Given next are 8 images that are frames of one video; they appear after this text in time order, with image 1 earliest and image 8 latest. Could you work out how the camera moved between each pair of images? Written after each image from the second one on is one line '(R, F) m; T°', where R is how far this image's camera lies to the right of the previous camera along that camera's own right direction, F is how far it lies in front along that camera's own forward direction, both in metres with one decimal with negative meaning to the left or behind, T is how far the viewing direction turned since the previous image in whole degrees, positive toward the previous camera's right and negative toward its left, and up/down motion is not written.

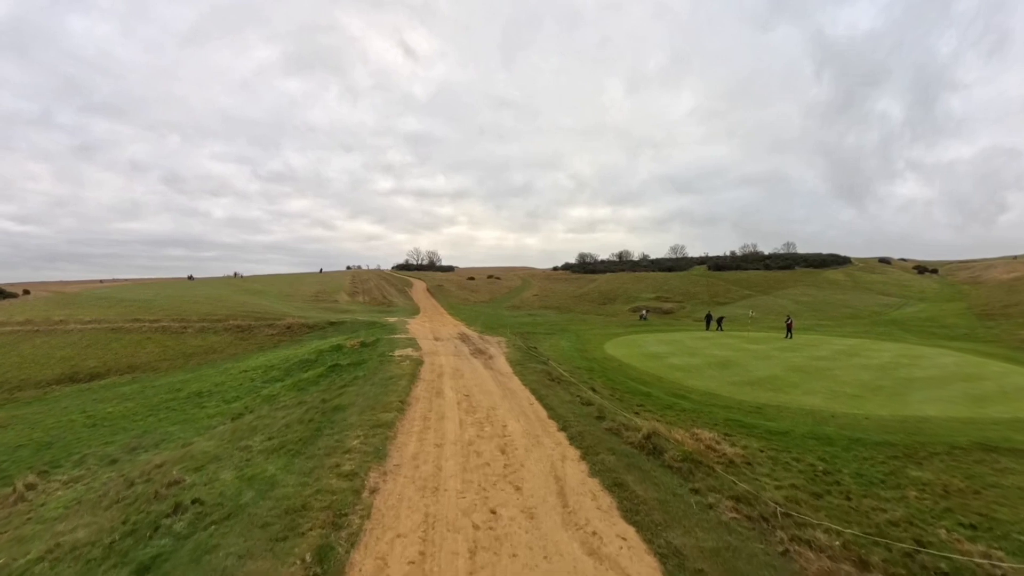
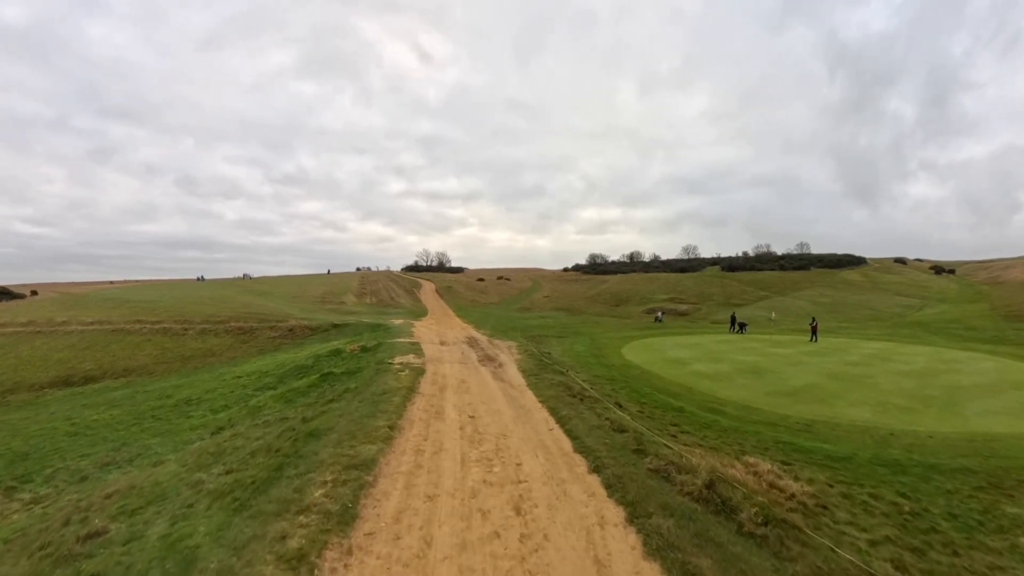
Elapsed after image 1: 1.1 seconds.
(-0.1, +2.2) m; -1°
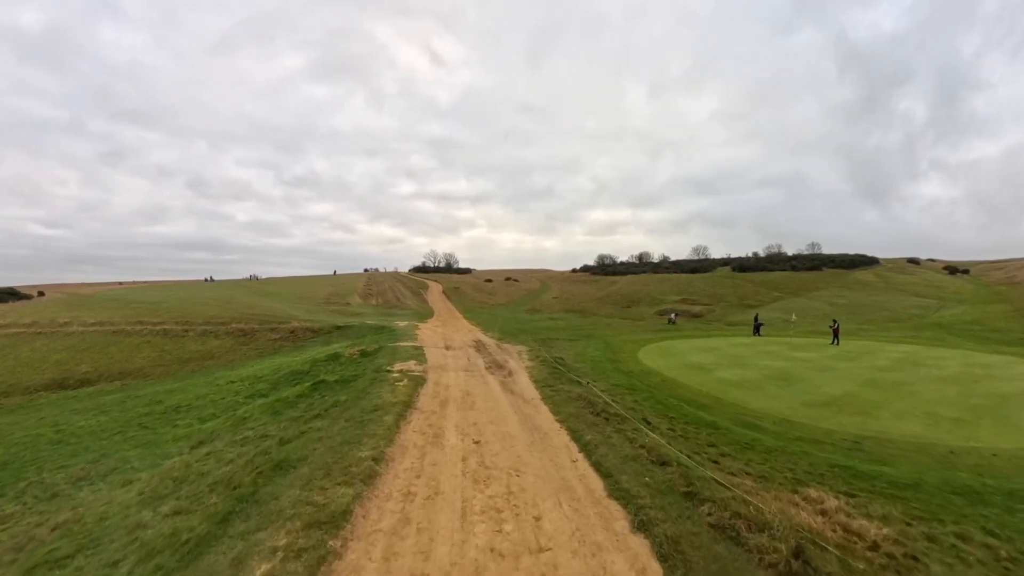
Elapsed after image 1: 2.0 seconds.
(-0.1, +1.8) m; -1°
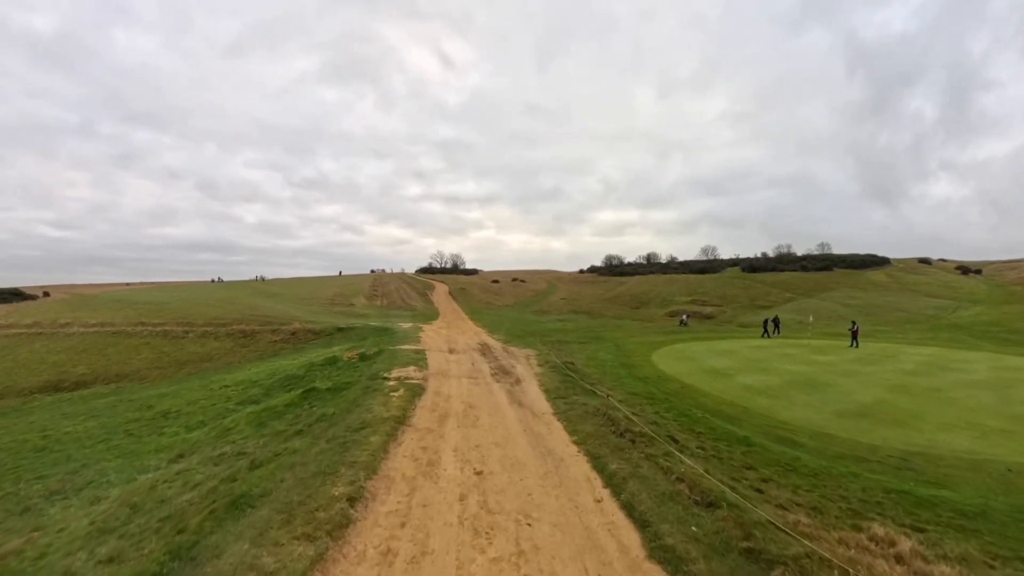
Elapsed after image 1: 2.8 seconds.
(0.0, +1.5) m; -1°
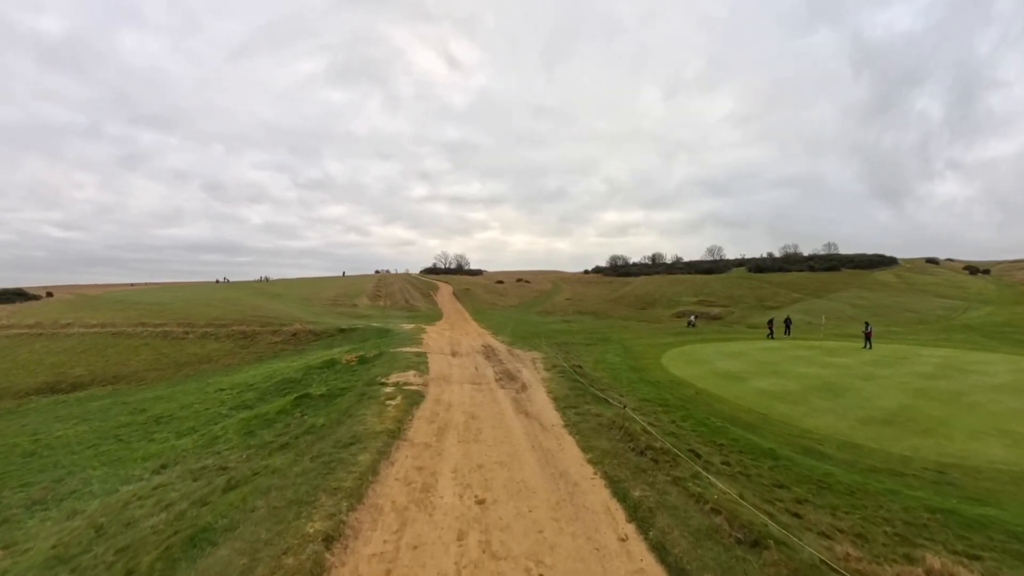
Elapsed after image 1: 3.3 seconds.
(0.0, +1.0) m; -1°
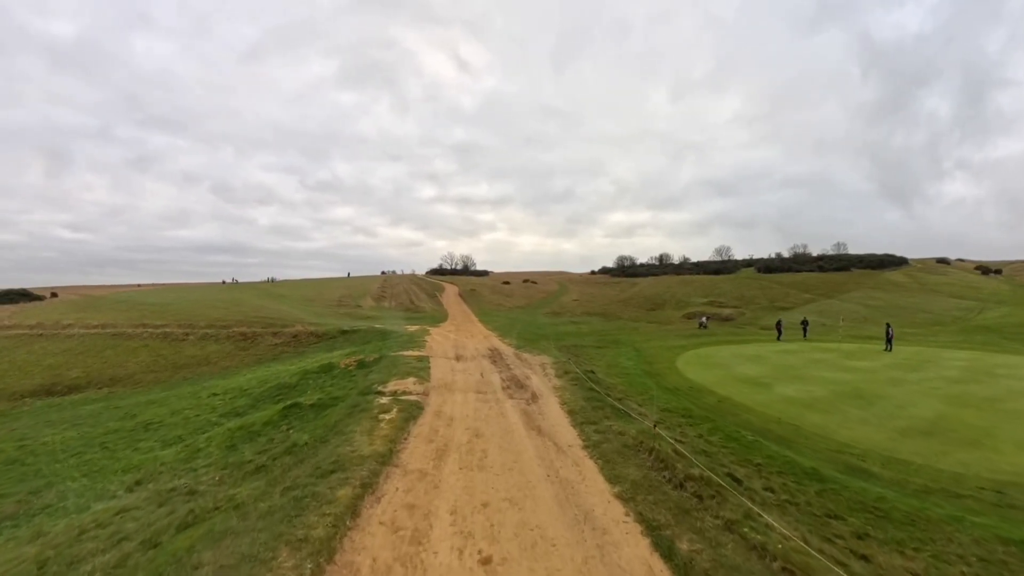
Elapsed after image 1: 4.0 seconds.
(-0.1, +1.3) m; -1°
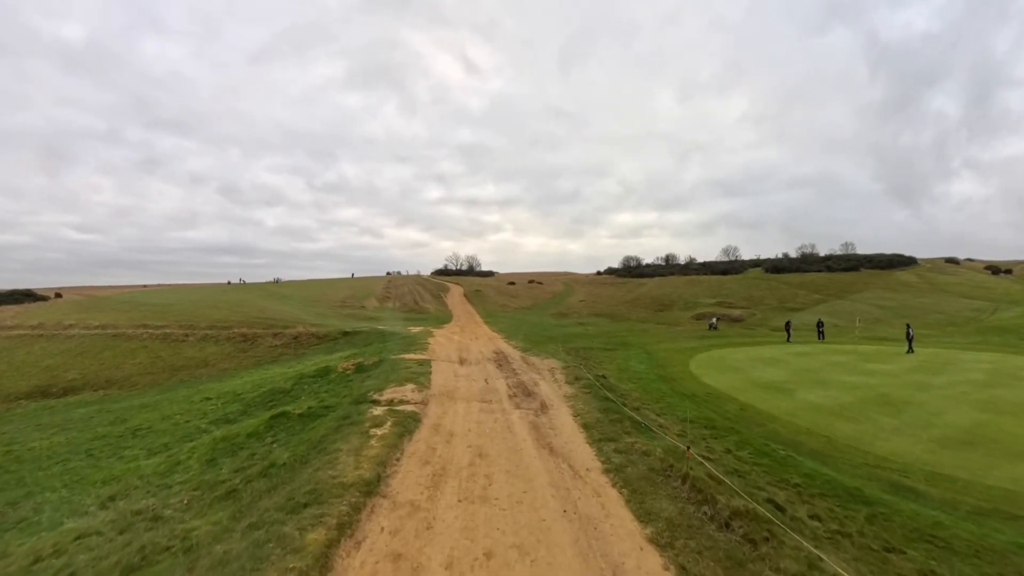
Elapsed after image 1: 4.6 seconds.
(0.0, +1.1) m; -1°
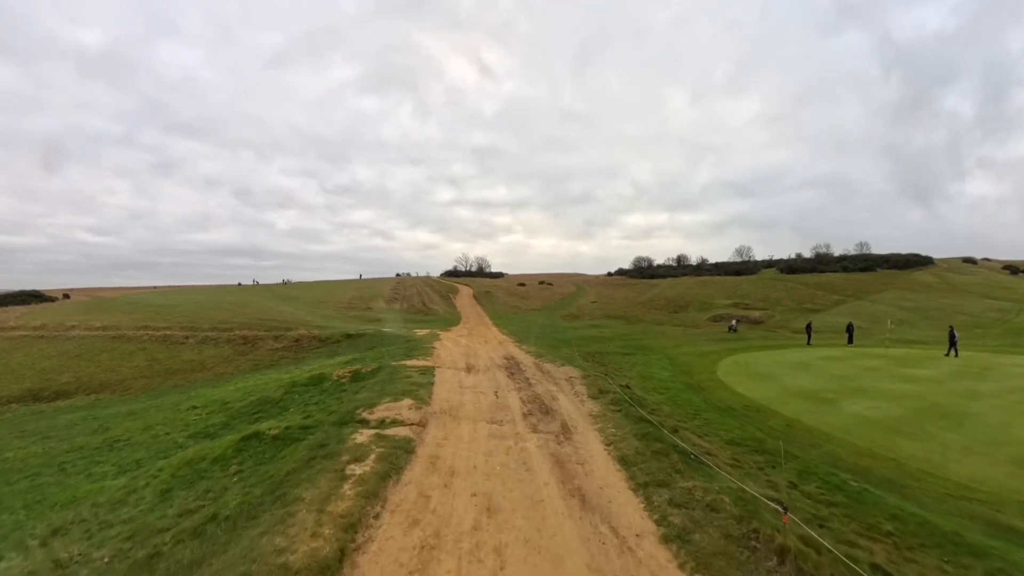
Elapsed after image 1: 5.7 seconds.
(-0.1, +2.0) m; -1°
